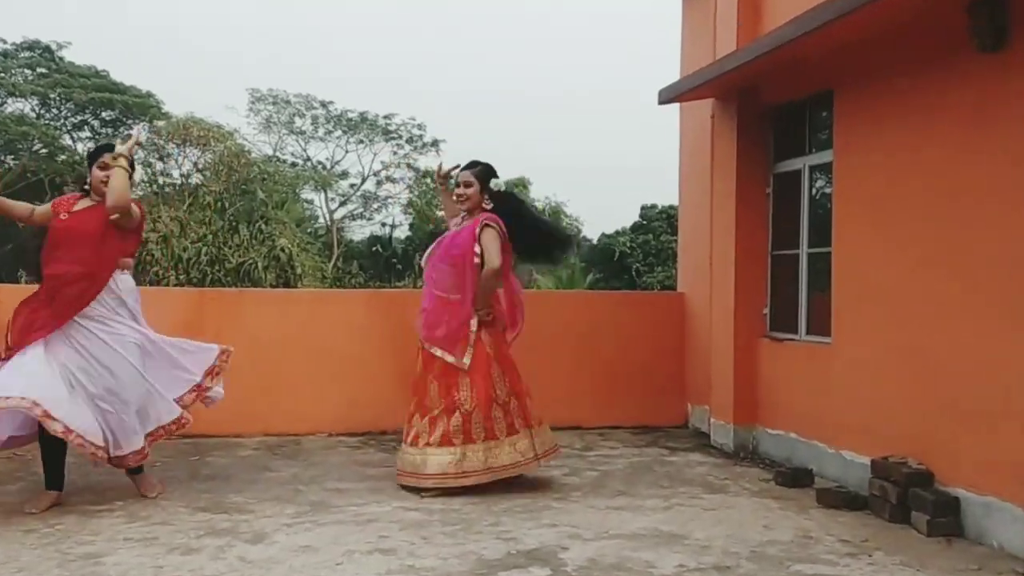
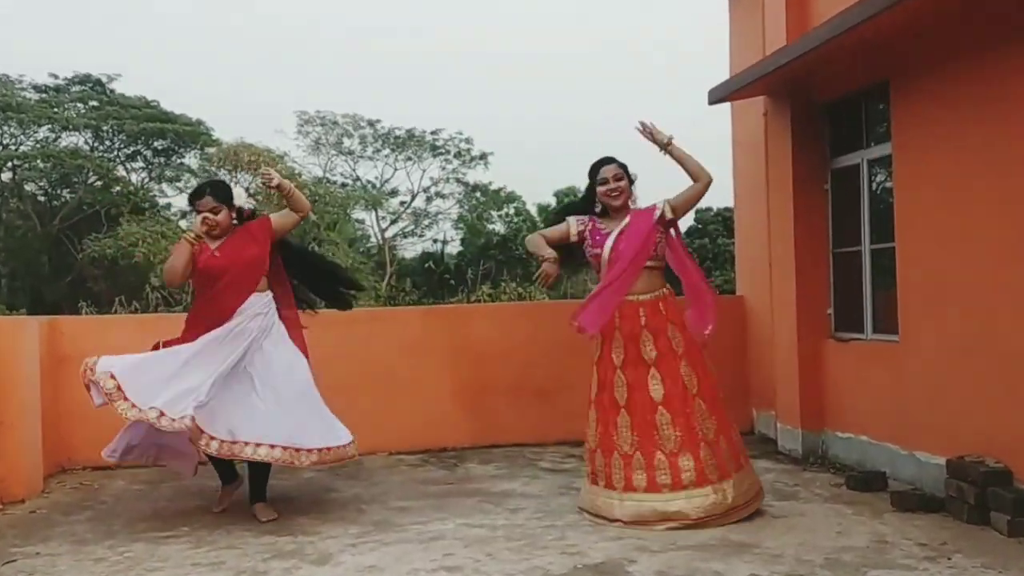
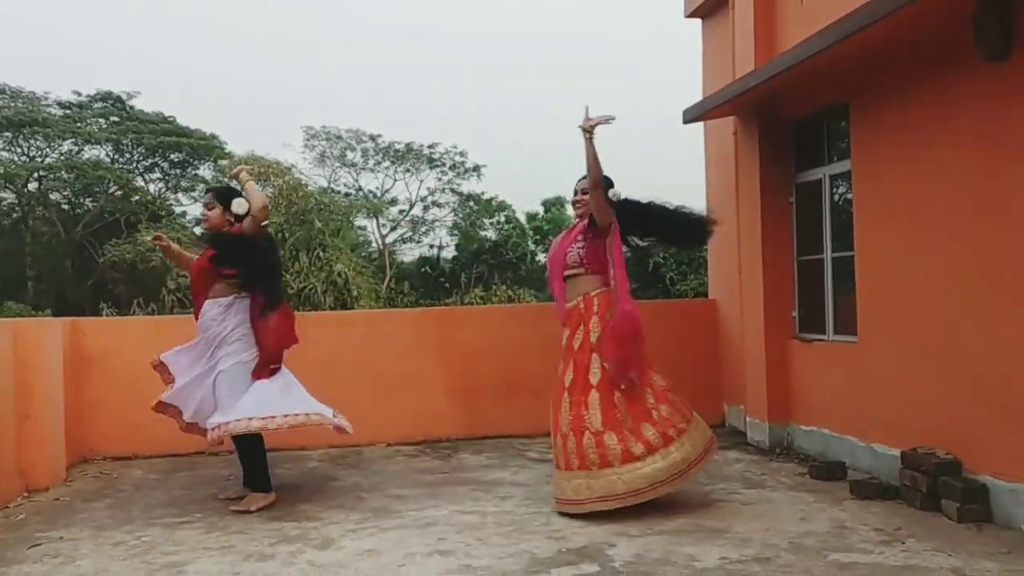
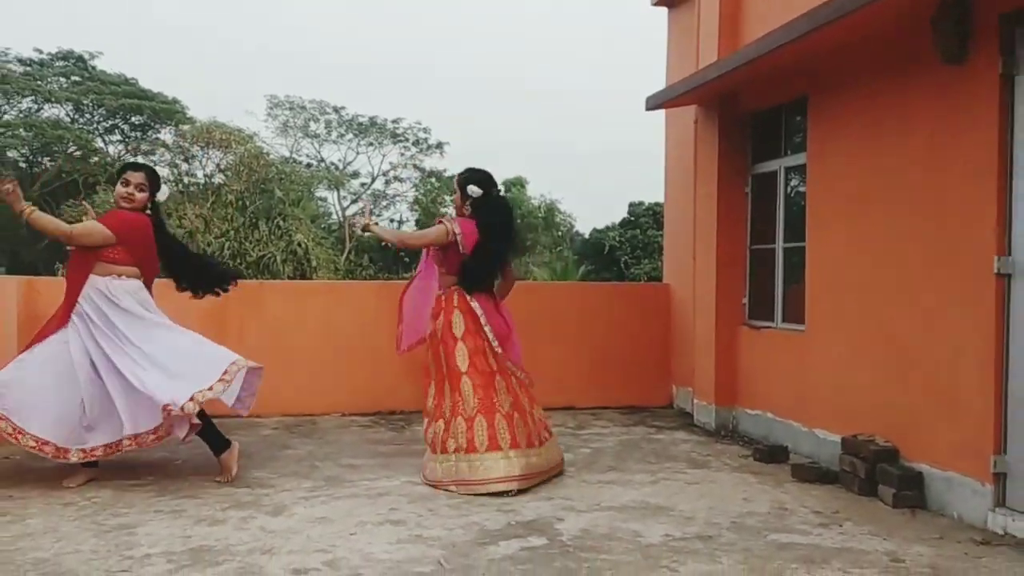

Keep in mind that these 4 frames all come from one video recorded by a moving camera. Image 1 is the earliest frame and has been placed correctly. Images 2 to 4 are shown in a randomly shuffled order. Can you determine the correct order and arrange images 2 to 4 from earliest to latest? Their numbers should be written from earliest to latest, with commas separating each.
4, 3, 2
